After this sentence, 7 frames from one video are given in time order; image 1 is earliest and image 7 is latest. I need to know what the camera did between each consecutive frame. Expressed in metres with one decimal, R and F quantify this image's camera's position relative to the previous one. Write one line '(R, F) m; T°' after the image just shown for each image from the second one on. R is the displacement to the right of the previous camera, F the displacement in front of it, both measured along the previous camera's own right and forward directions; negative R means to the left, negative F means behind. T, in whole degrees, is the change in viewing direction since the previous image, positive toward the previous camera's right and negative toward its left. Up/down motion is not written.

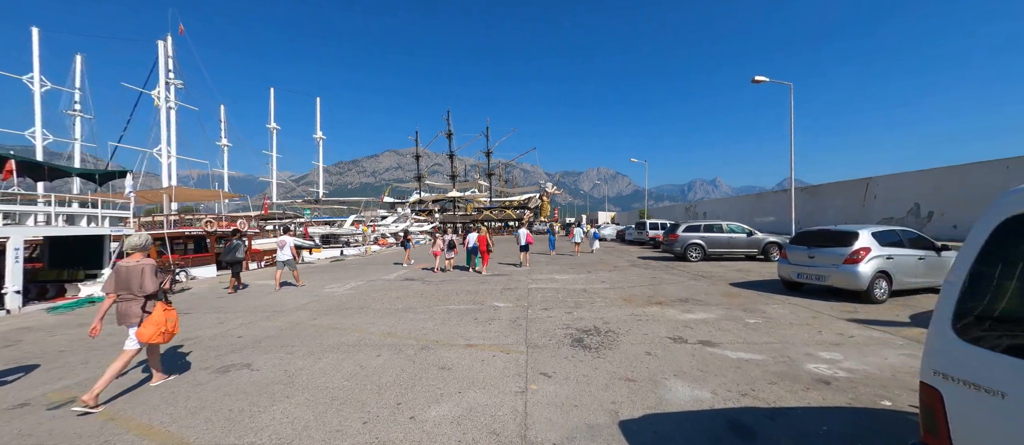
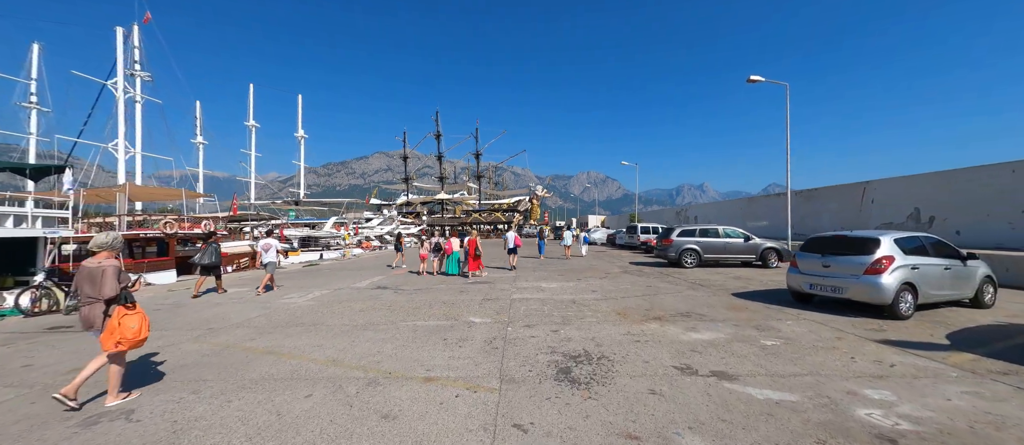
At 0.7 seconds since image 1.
(+0.2, +1.0) m; +2°
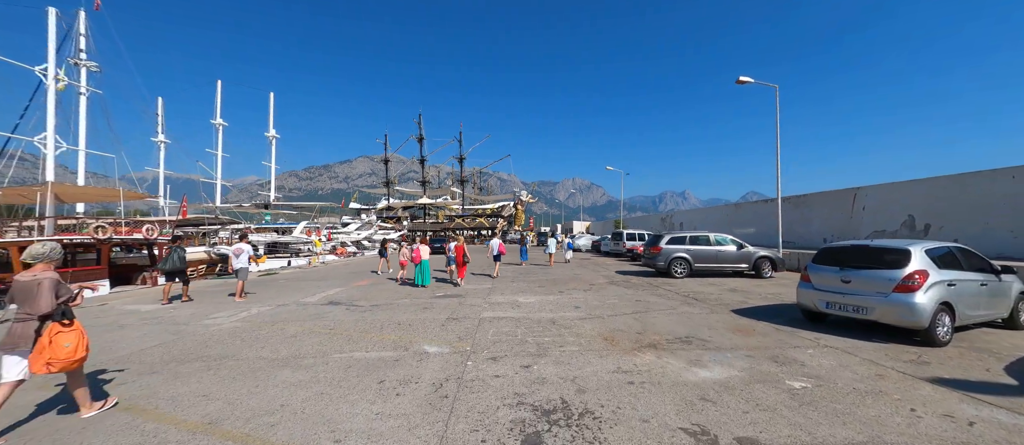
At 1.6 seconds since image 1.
(+0.3, +1.2) m; +2°
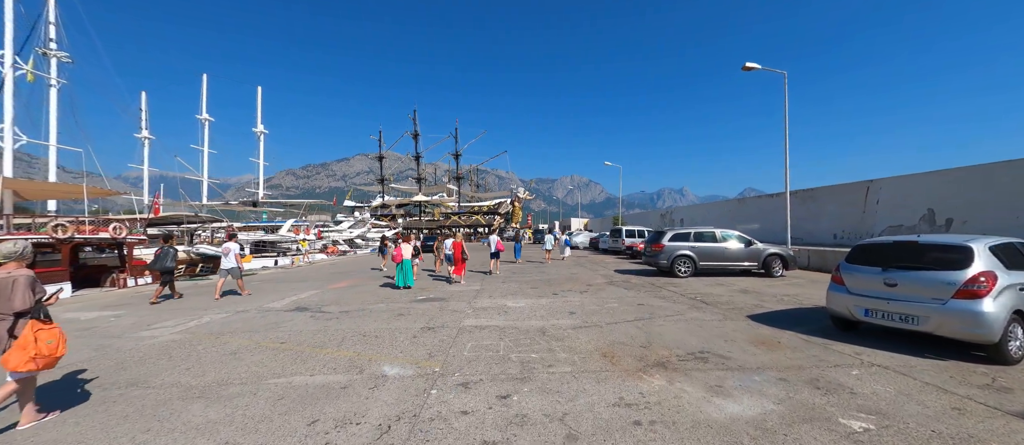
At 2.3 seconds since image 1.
(+0.3, +1.0) m; 0°
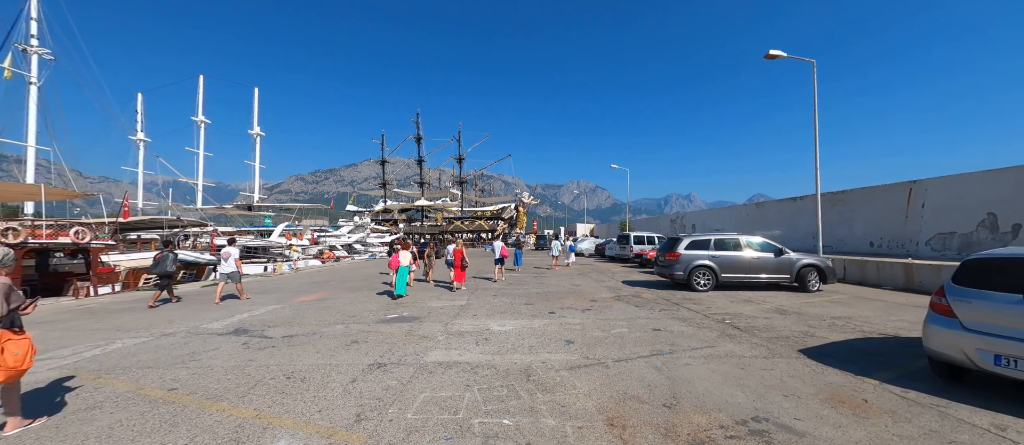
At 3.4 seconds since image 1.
(+0.4, +1.5) m; -1°
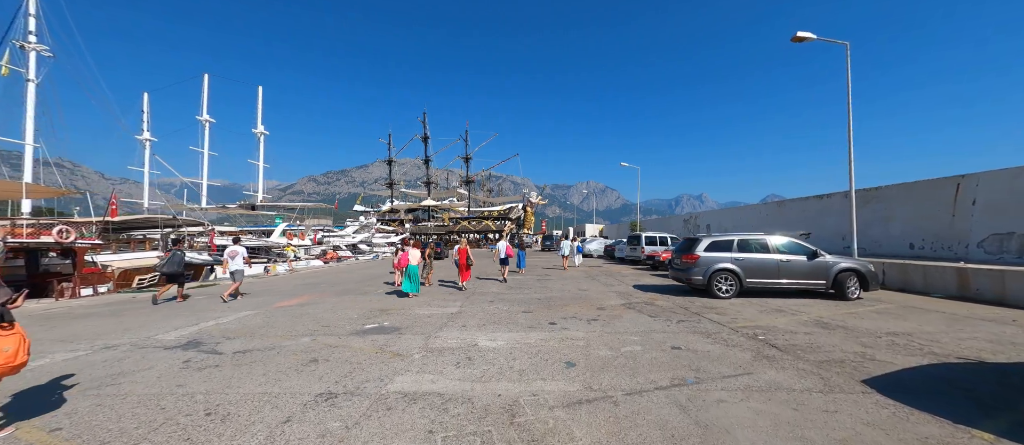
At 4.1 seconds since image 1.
(+0.3, +1.0) m; -2°
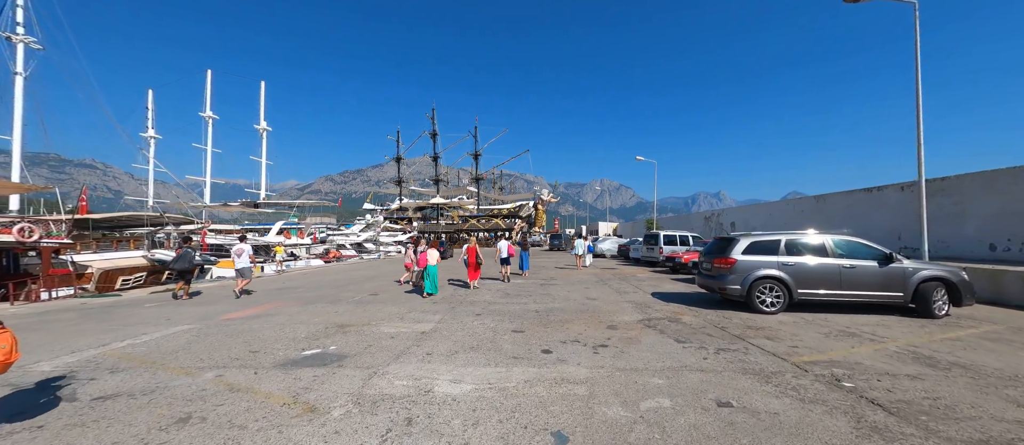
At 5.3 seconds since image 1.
(+0.5, +1.7) m; -2°
